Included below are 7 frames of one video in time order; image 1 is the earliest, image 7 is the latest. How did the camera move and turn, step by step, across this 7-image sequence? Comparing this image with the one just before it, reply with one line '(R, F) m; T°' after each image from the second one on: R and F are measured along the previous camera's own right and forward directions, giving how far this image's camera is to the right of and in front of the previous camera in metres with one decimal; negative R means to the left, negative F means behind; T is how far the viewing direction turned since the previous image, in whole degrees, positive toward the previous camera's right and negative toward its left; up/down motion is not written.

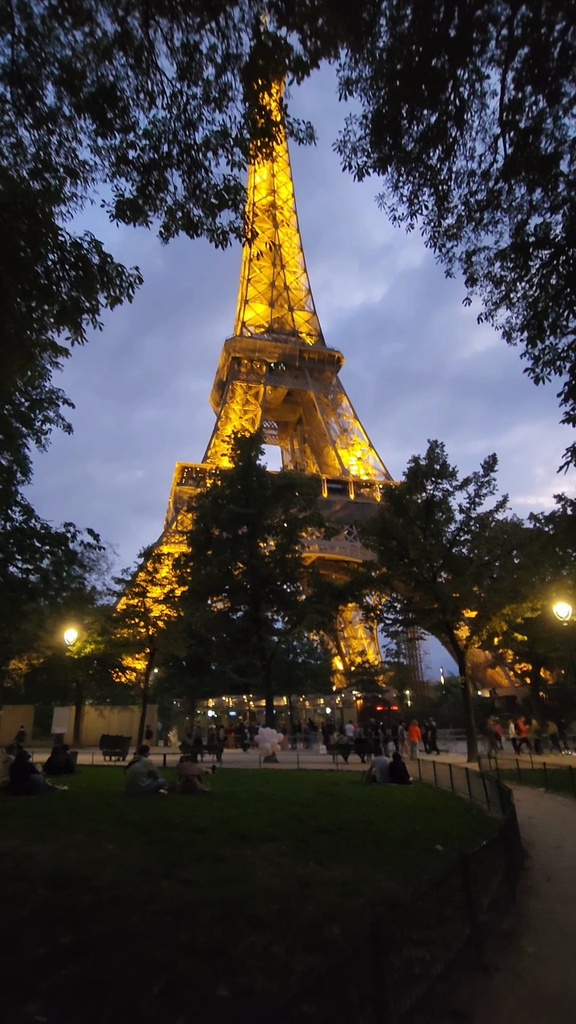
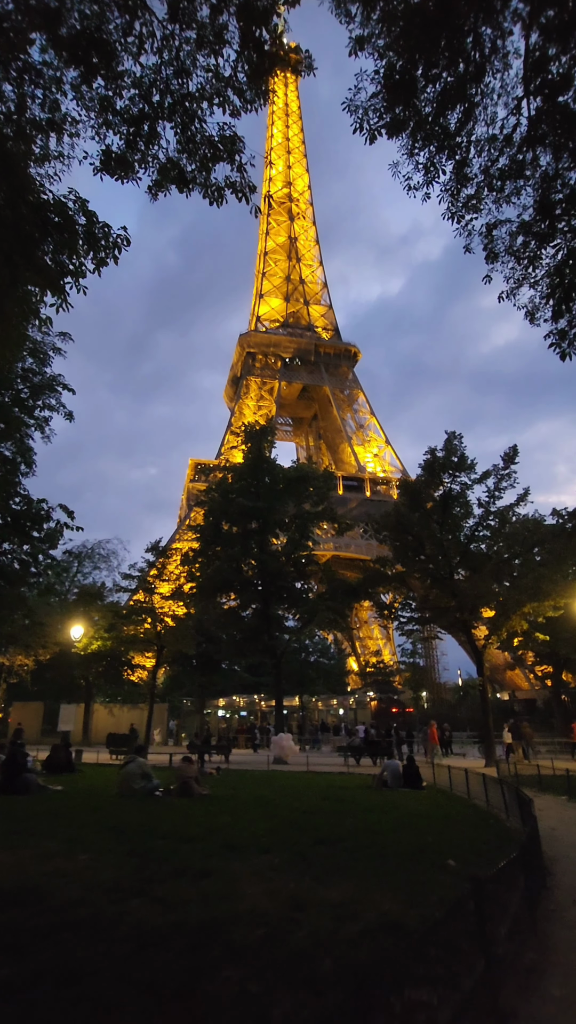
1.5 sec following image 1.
(+0.2, +0.8) m; -1°
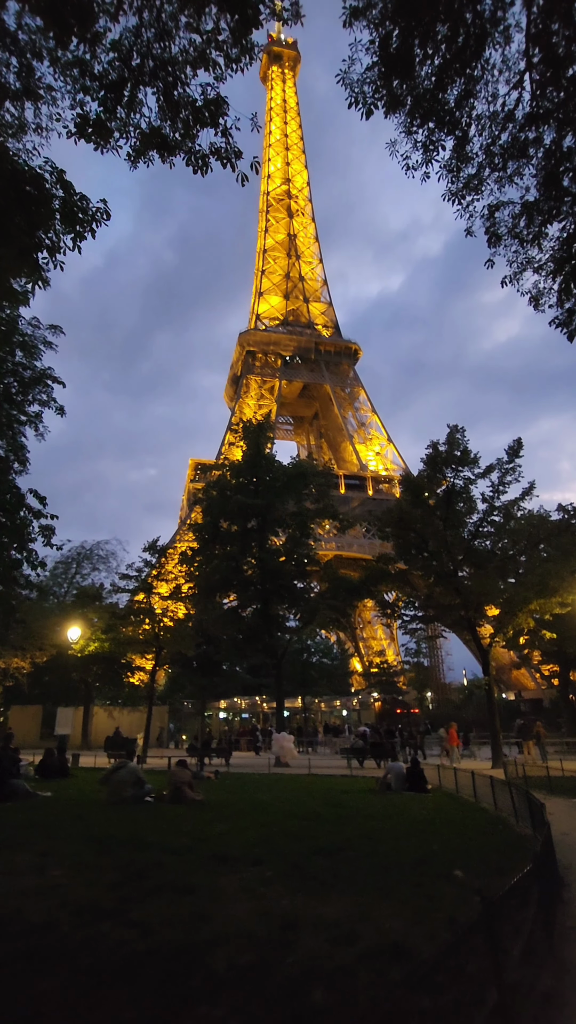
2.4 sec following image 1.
(+0.1, +0.5) m; 0°
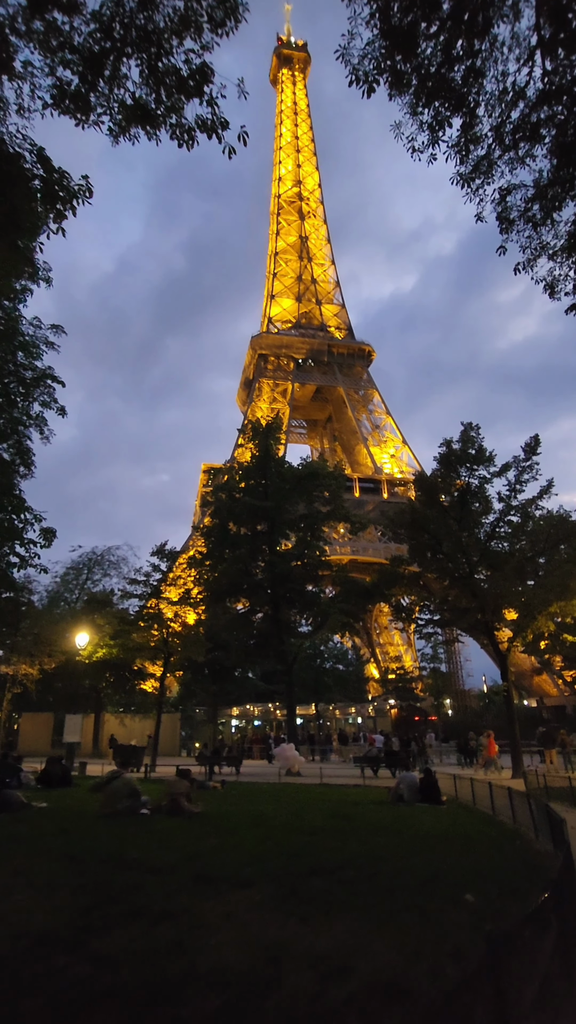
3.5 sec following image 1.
(+0.2, +0.5) m; -1°
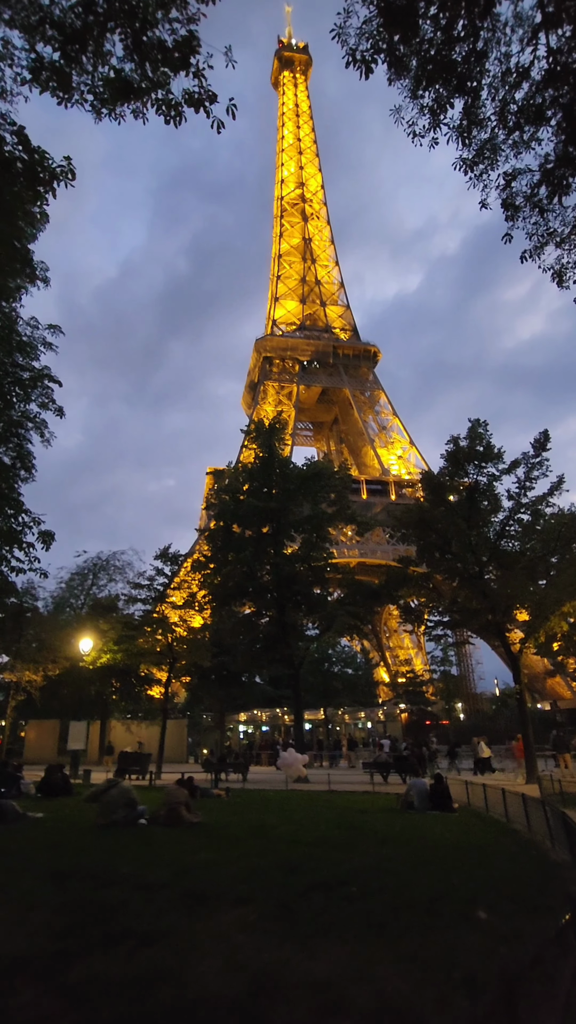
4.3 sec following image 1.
(+0.1, +0.4) m; -1°
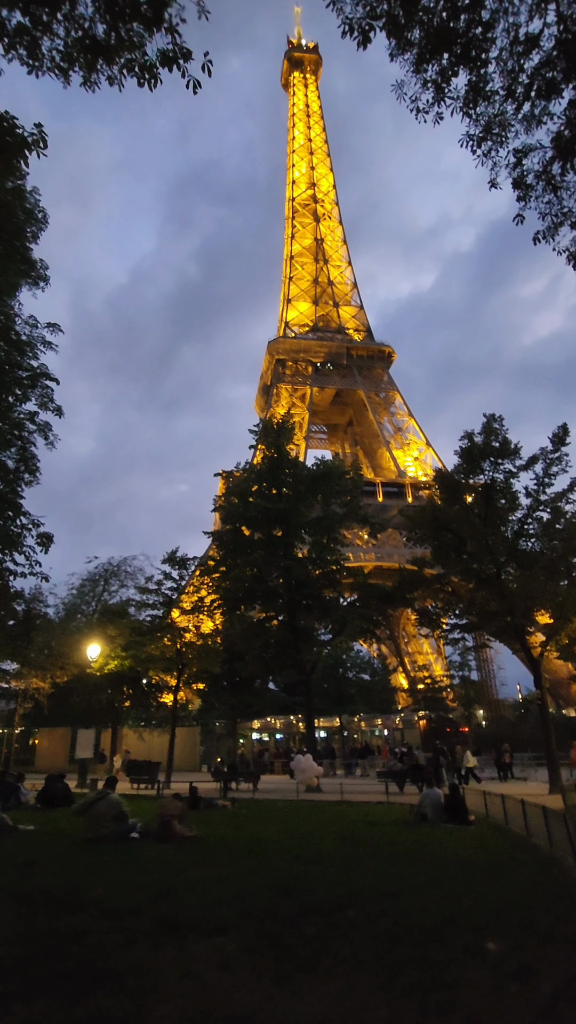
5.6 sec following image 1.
(+0.3, +0.6) m; -2°
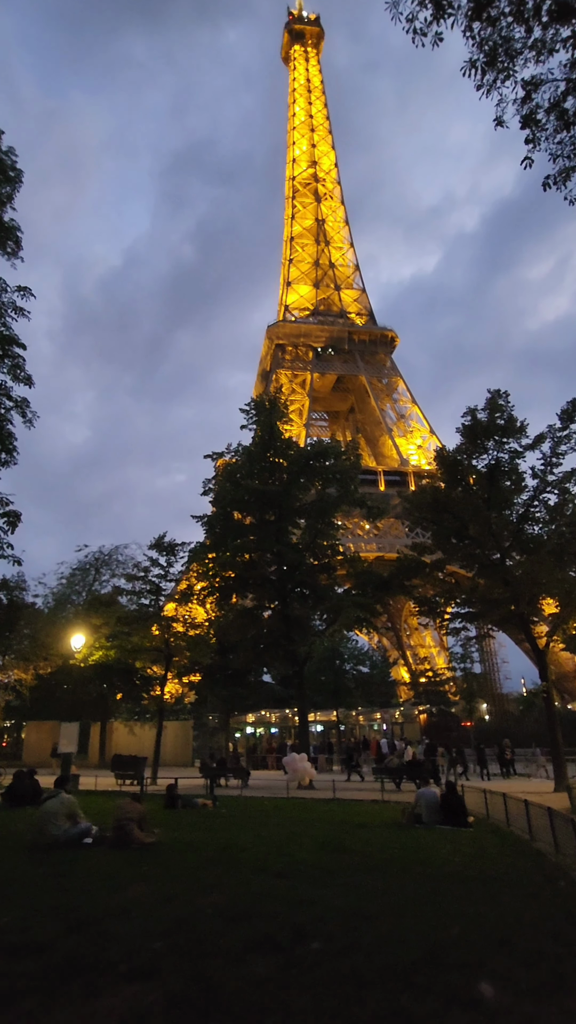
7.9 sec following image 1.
(+0.3, +1.1) m; 0°
